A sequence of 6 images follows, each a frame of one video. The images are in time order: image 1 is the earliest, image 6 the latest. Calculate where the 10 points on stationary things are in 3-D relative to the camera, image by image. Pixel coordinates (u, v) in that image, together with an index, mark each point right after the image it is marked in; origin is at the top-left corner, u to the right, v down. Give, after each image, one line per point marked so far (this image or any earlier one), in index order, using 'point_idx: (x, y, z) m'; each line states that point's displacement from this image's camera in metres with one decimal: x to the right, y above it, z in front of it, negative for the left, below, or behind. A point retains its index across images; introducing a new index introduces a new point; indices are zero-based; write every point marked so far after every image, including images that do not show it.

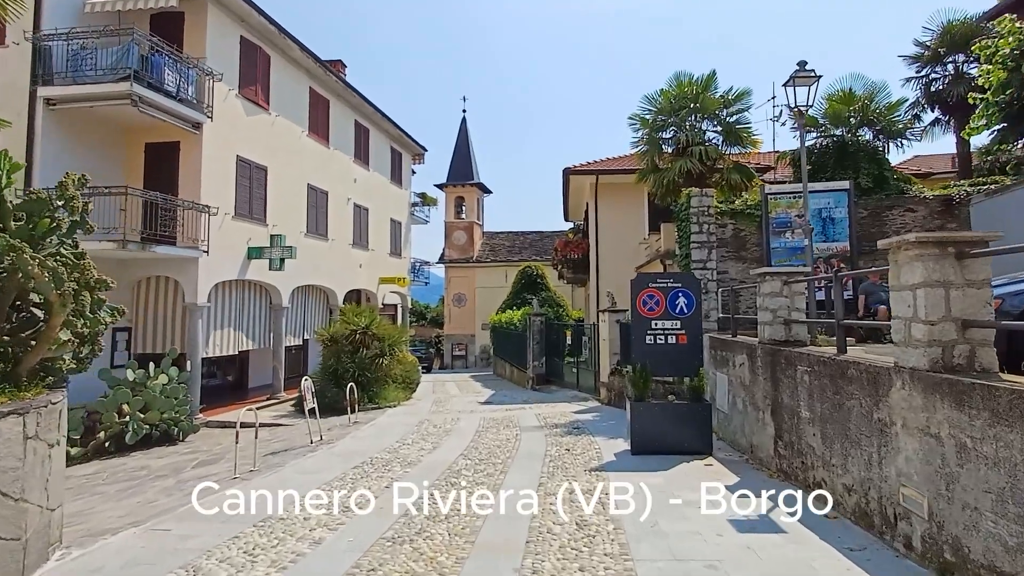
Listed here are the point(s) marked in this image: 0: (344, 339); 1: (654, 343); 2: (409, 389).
0: (-4.6, -1.4, +15.8) m
1: (+2.2, -0.9, +9.0) m
2: (-3.2, -3.1, +18.0) m
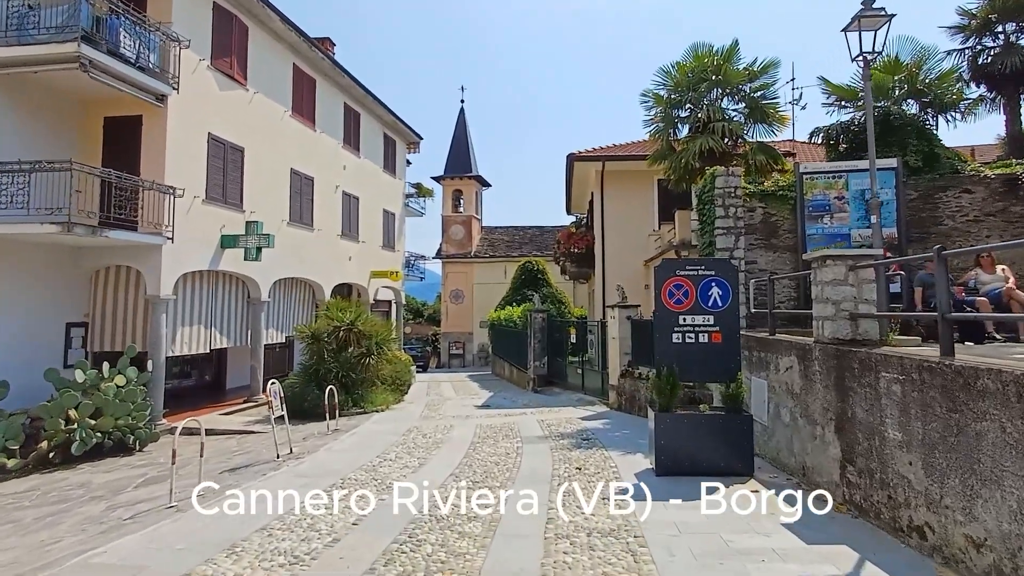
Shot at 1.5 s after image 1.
0: (-4.6, -1.2, +14.4) m
1: (+2.2, -0.7, +7.6) m
2: (-3.2, -3.0, +16.6) m
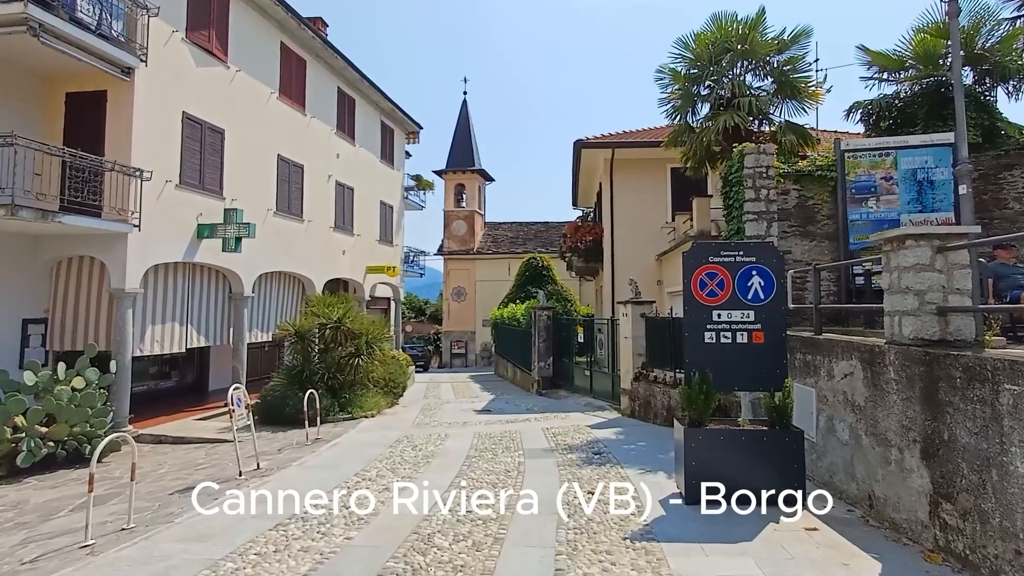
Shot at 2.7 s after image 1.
0: (-4.5, -1.1, +13.2) m
1: (+2.2, -0.6, +6.3) m
2: (-3.2, -2.8, +15.3) m
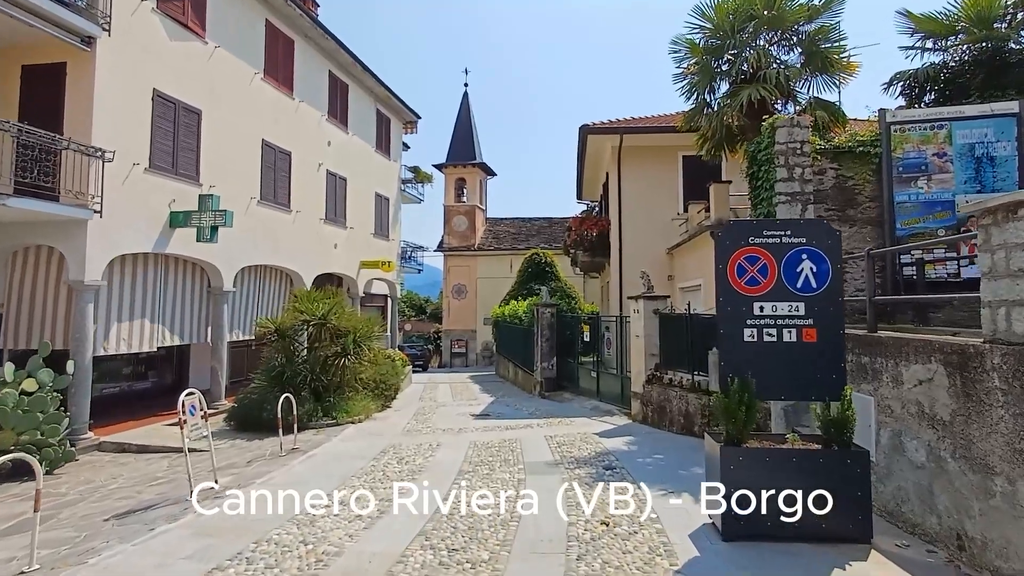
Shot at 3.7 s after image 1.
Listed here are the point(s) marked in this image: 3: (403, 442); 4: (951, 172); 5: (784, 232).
0: (-4.5, -0.9, +12.1) m
1: (+2.2, -0.5, +5.2) m
2: (-3.2, -2.7, +14.3) m
3: (-1.9, -2.7, +10.0) m
4: (+6.0, +1.6, +8.0) m
5: (+2.4, +0.5, +5.2) m
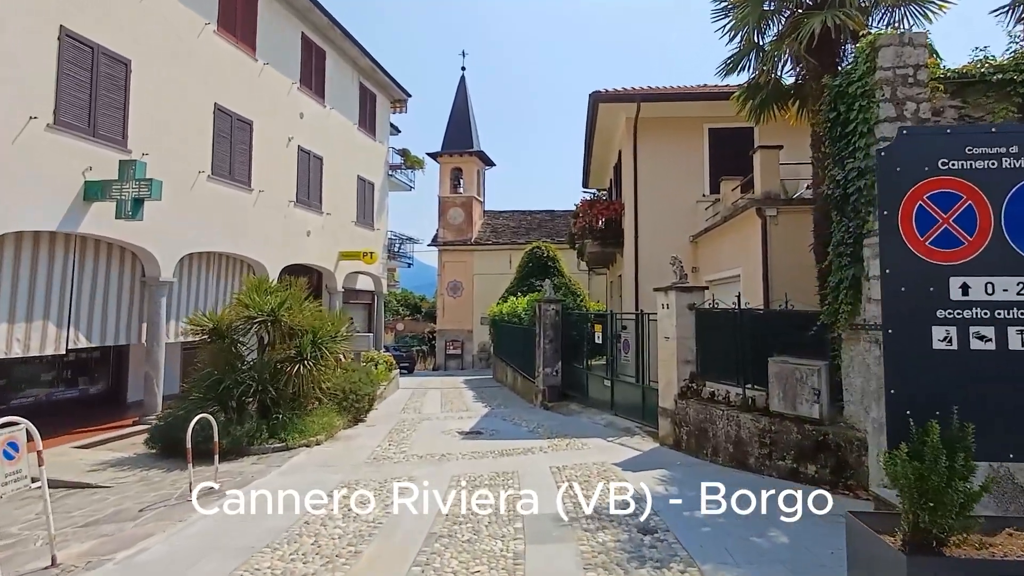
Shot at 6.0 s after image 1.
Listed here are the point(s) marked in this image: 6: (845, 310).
0: (-4.6, -0.7, +9.7) m
1: (+2.1, -0.3, +2.8) m
2: (-3.2, -2.5, +11.9) m
3: (-1.9, -2.5, +7.6) m
4: (+5.9, +1.7, +5.6) m
5: (+2.4, +0.7, +2.8) m
6: (+3.6, -0.2, +6.4) m
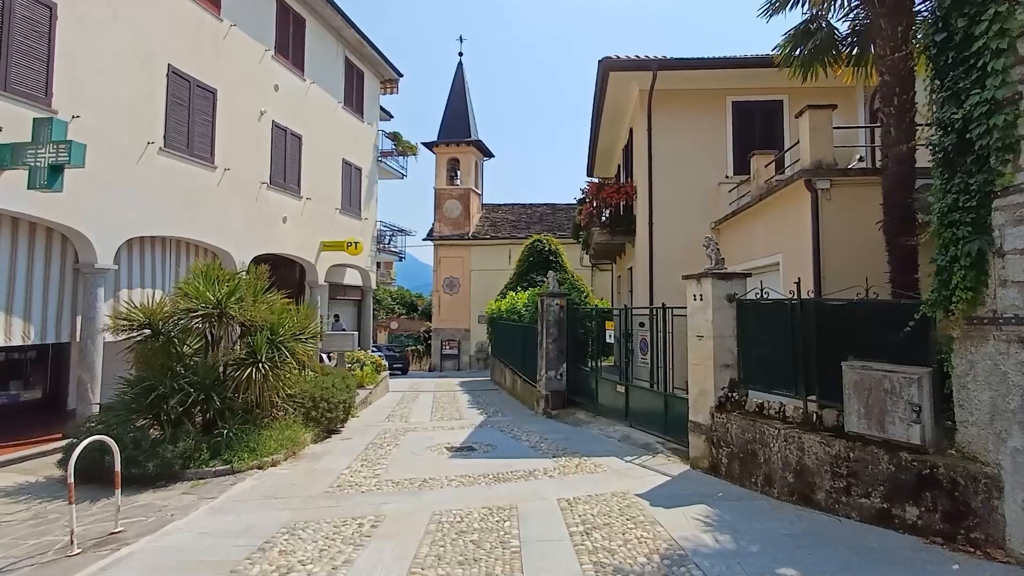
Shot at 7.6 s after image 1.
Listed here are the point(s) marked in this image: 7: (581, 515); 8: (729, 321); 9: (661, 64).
0: (-4.6, -0.5, +8.0) m
1: (+2.1, -0.1, +1.1) m
2: (-3.3, -2.3, +10.1) m
3: (-1.9, -2.3, +5.9) m
4: (+5.9, +1.9, +3.9) m
5: (+2.4, +0.8, +1.1) m
6: (+3.6, -0.1, +4.7) m
7: (+0.7, -2.2, +5.7) m
8: (+2.7, -0.4, +7.1) m
9: (+3.2, +4.9, +12.7) m
